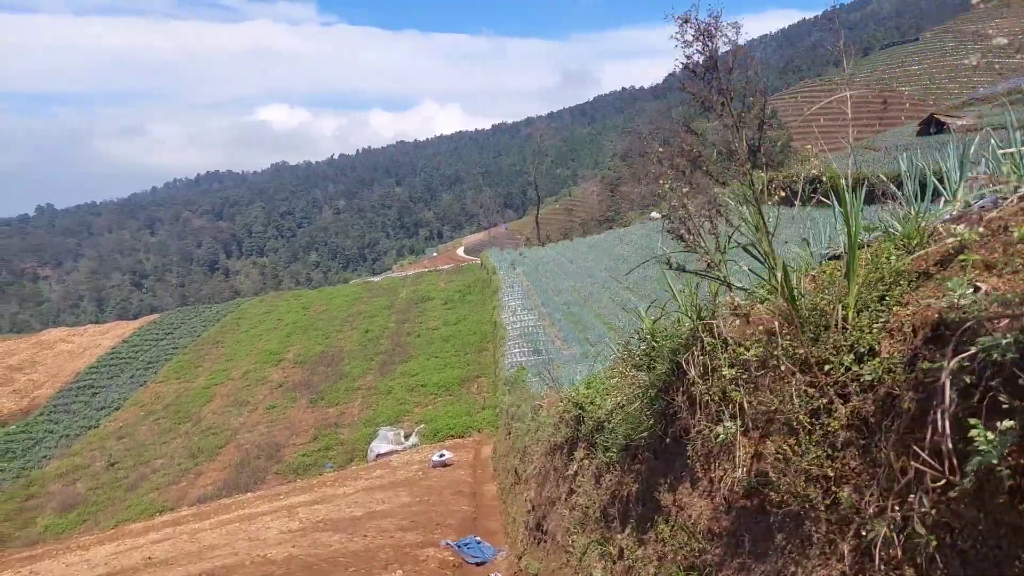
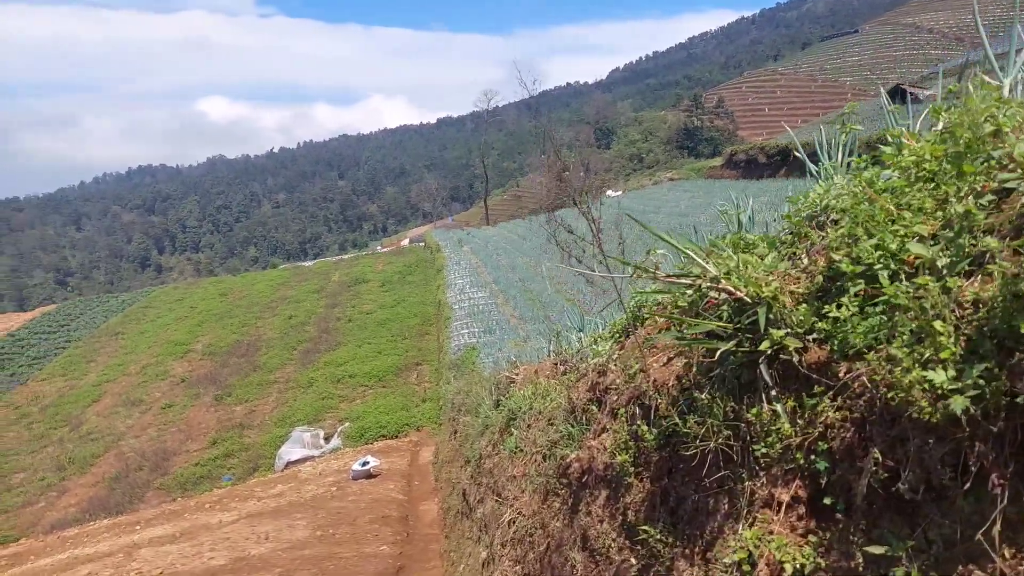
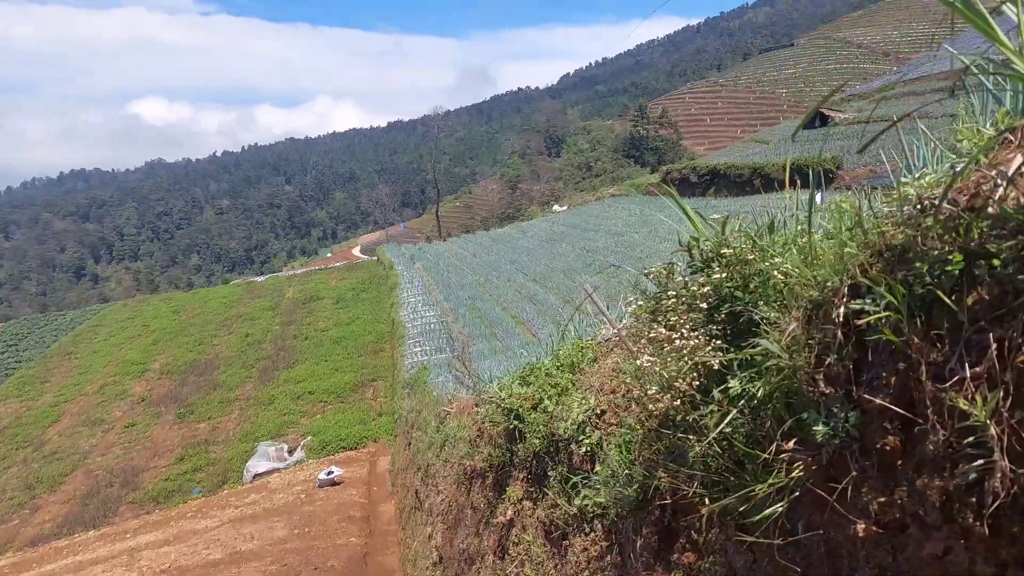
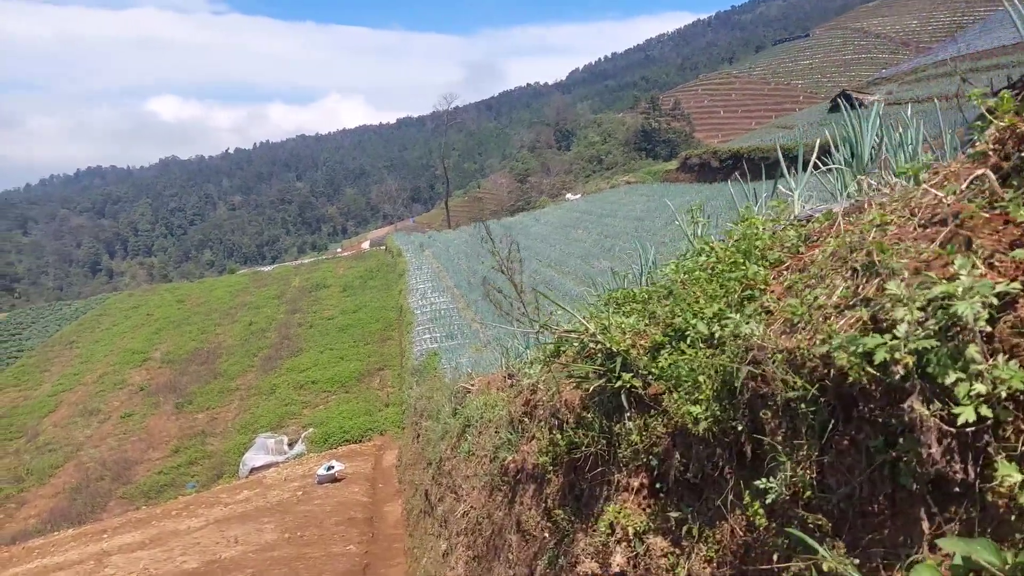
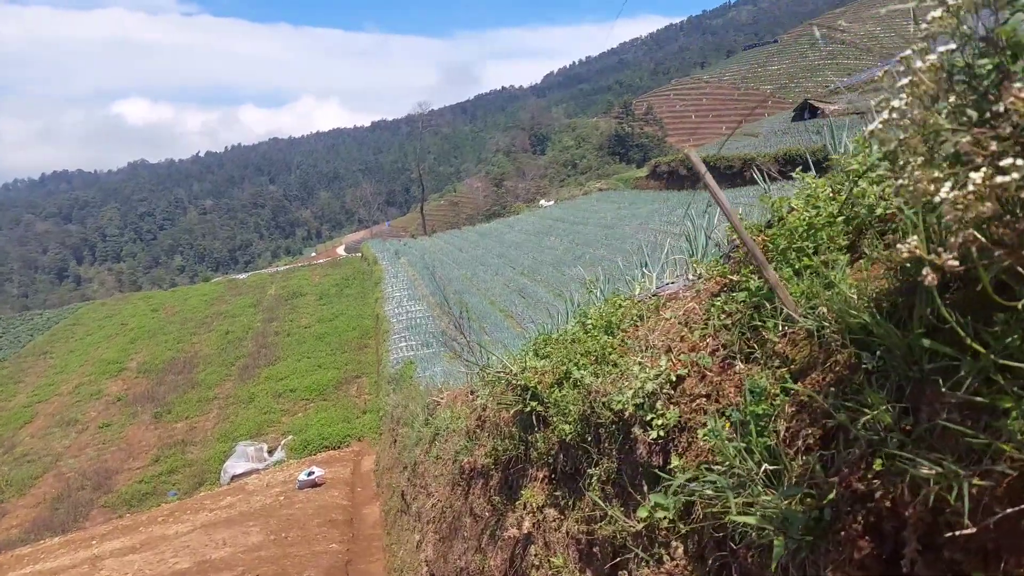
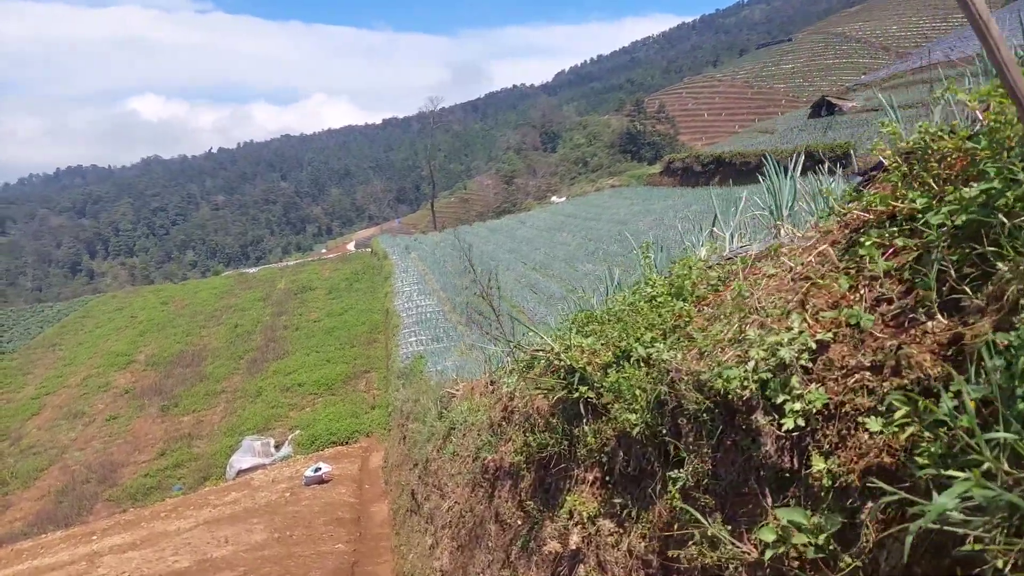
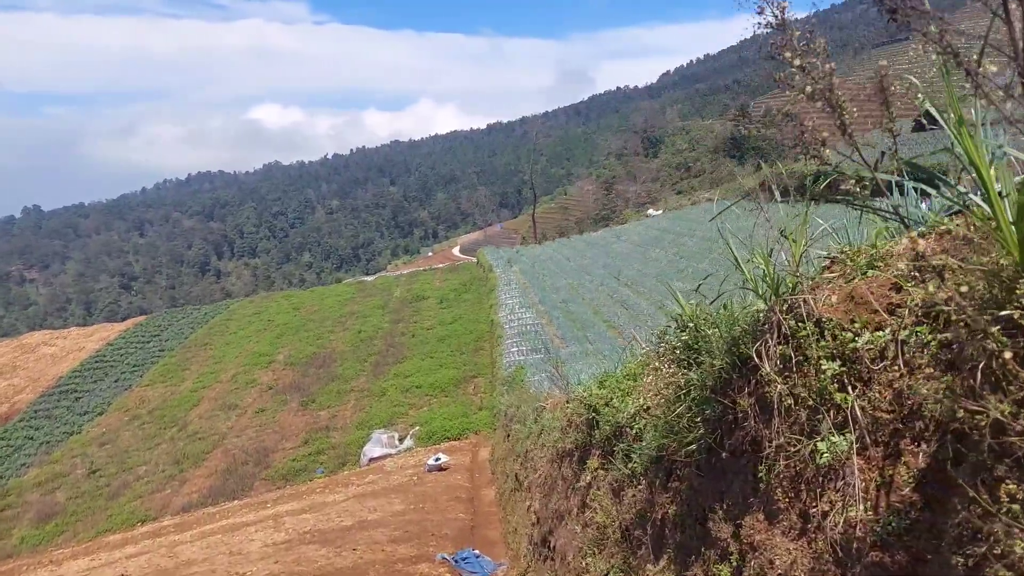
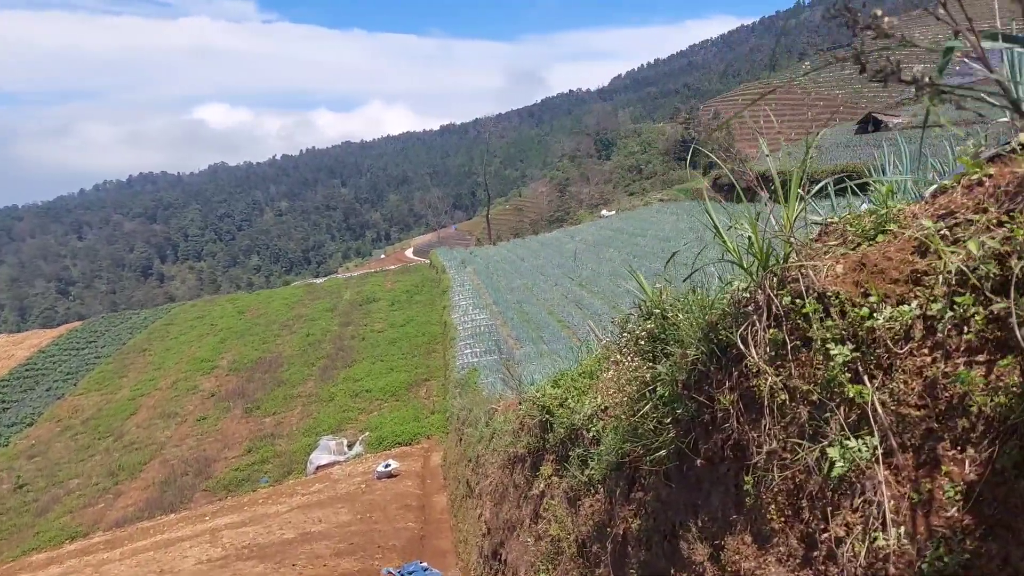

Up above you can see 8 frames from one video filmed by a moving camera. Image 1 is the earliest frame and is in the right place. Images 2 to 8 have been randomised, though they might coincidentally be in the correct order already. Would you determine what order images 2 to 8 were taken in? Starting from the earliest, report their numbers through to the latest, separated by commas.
7, 8, 3, 5, 6, 4, 2
